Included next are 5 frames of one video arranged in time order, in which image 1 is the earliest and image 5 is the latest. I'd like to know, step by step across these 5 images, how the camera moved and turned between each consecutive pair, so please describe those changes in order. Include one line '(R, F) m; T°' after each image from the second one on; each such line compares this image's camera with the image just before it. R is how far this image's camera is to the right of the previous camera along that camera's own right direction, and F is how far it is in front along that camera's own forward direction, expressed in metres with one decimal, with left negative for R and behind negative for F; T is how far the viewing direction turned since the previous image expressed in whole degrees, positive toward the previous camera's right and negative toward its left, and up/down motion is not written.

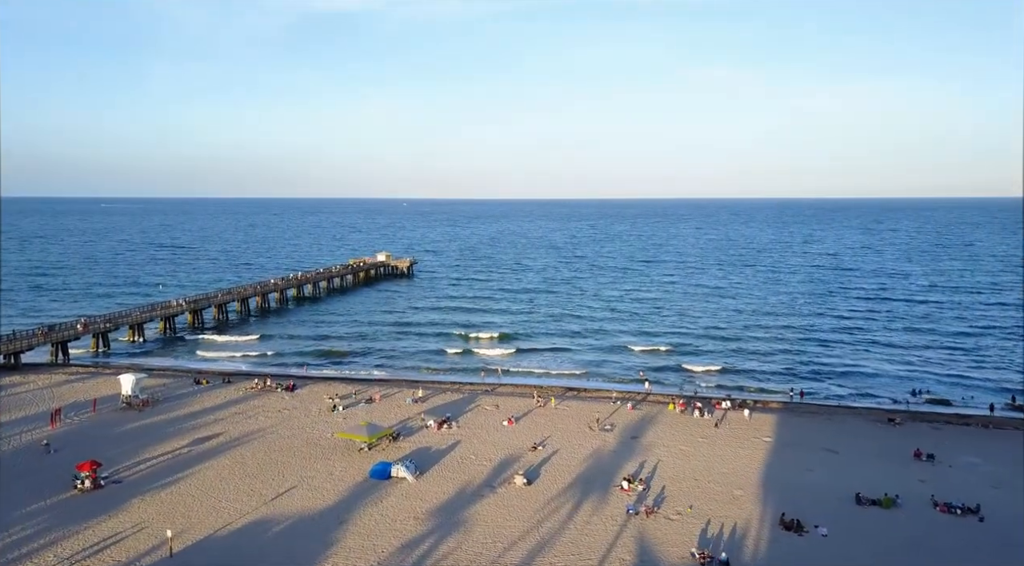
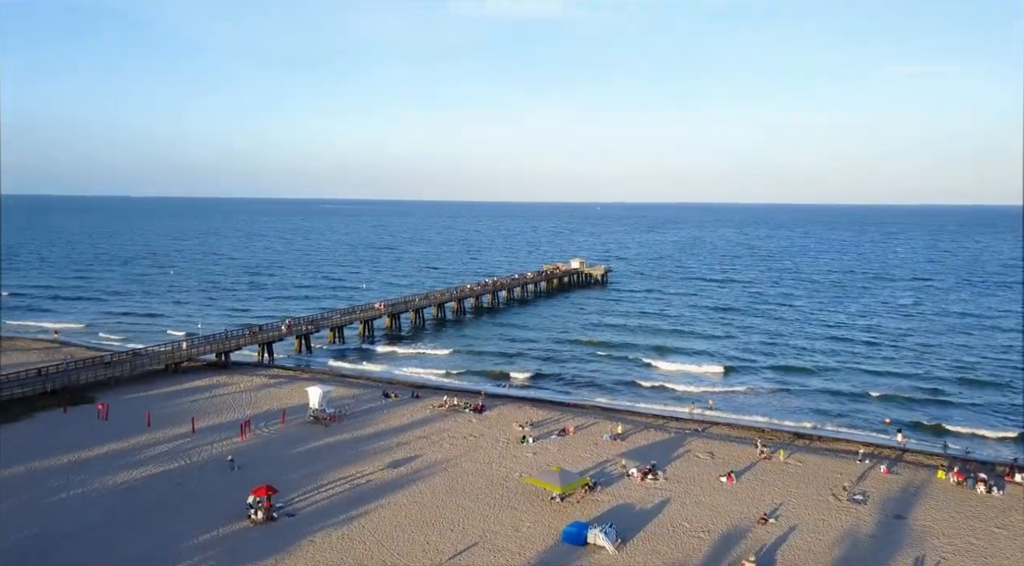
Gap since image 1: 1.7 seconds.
(-0.8, +4.2) m; -13°
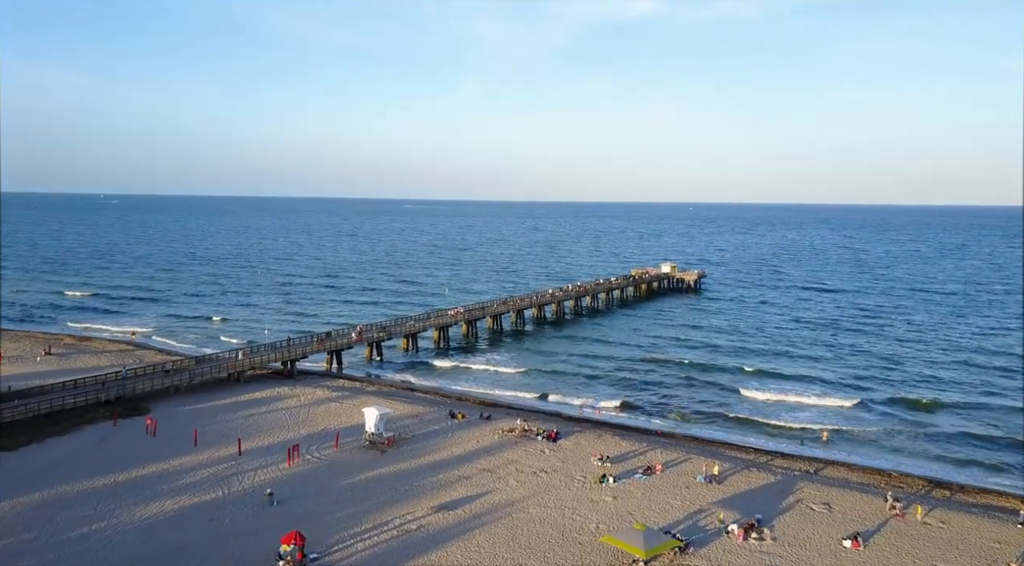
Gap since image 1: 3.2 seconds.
(+0.3, +4.4) m; -6°
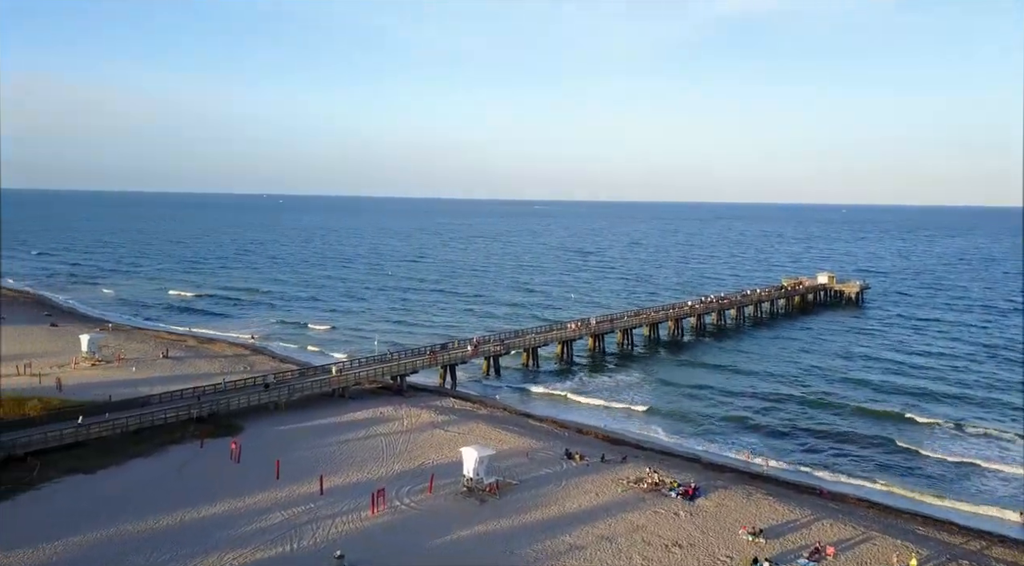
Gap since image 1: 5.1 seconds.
(+0.2, +5.8) m; -9°
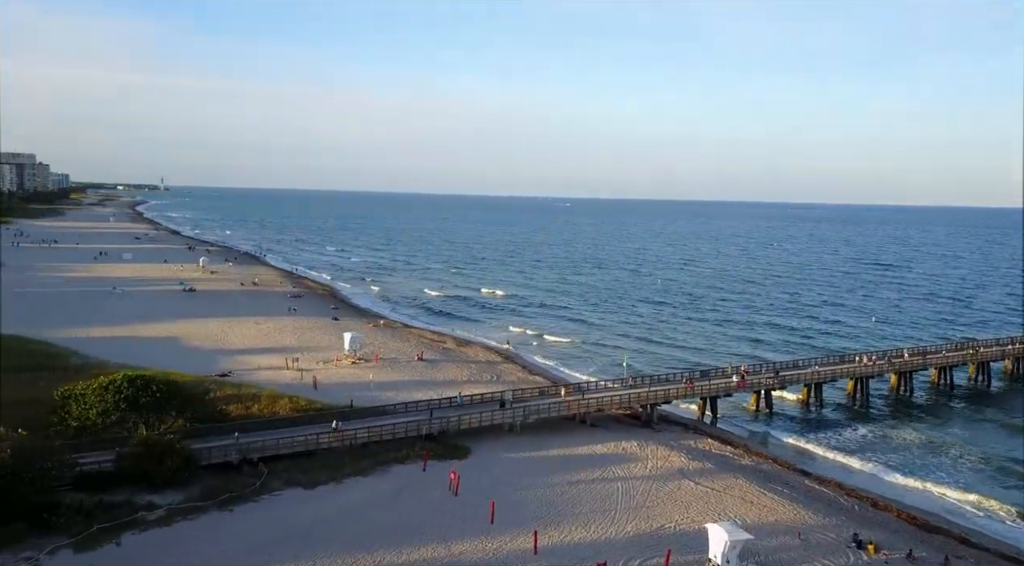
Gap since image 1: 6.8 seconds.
(+0.2, +6.0) m; -18°
